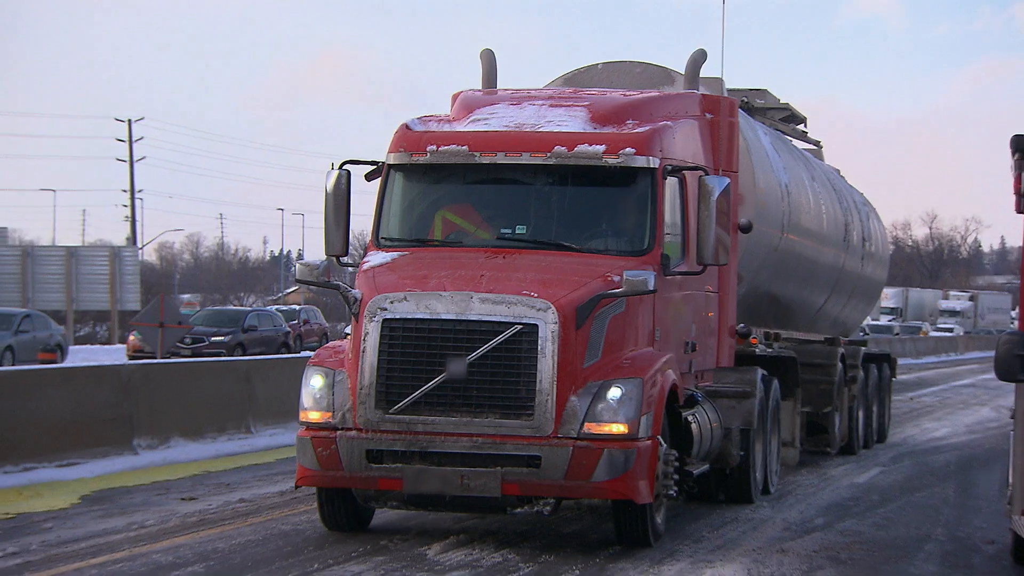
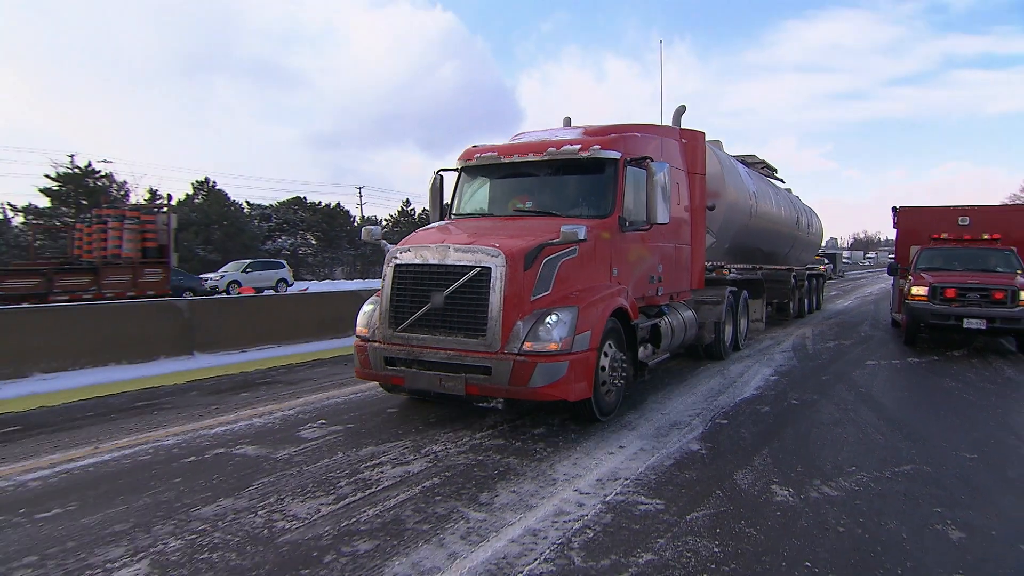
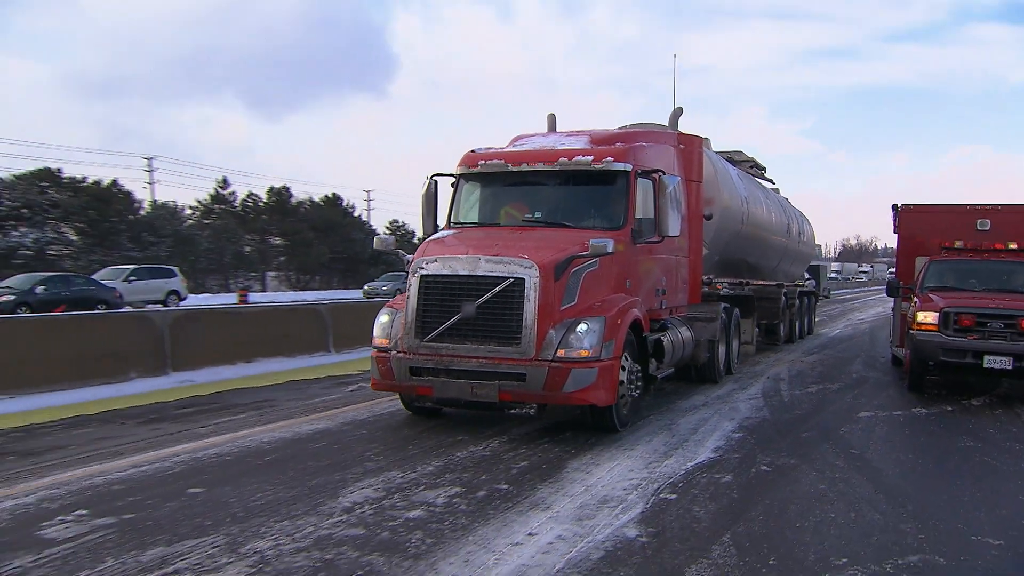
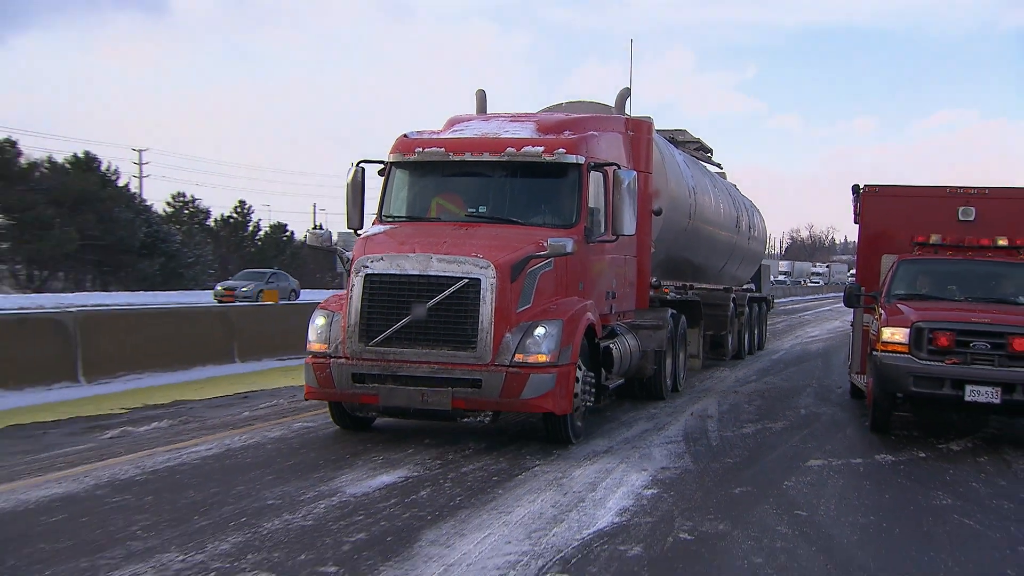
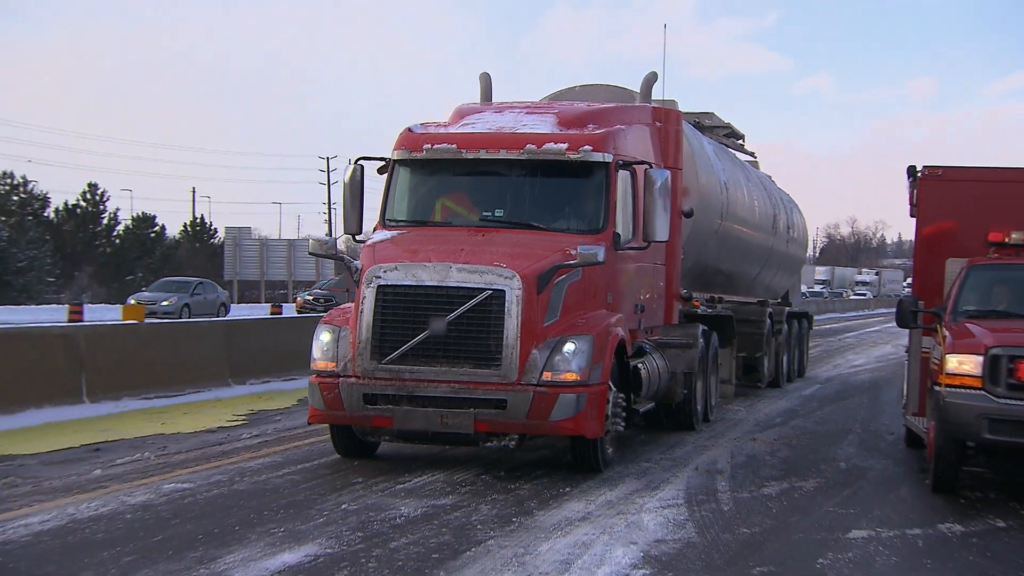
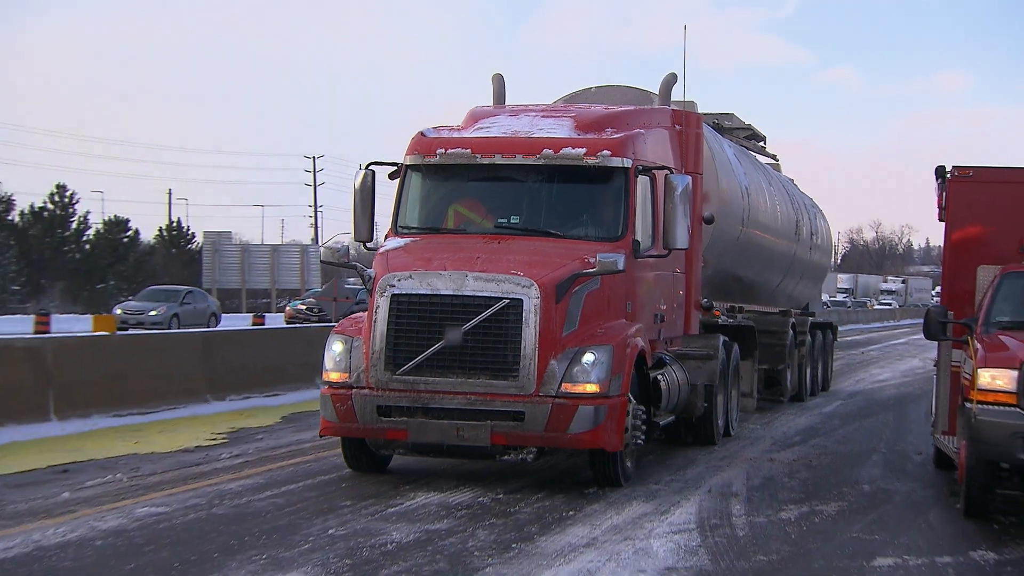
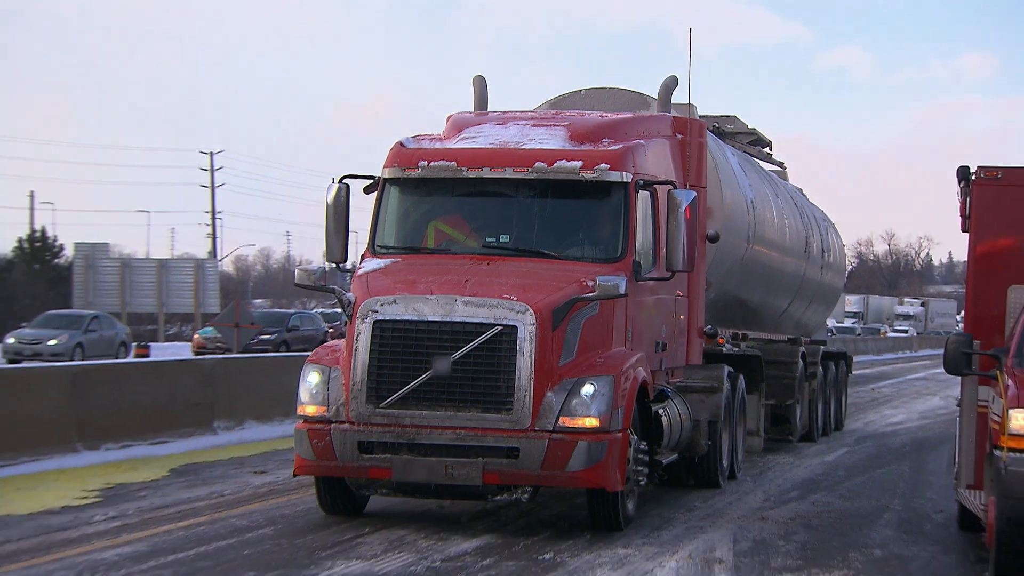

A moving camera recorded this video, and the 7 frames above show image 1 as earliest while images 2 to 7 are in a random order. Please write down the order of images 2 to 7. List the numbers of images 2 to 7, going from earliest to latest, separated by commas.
7, 6, 5, 4, 3, 2
